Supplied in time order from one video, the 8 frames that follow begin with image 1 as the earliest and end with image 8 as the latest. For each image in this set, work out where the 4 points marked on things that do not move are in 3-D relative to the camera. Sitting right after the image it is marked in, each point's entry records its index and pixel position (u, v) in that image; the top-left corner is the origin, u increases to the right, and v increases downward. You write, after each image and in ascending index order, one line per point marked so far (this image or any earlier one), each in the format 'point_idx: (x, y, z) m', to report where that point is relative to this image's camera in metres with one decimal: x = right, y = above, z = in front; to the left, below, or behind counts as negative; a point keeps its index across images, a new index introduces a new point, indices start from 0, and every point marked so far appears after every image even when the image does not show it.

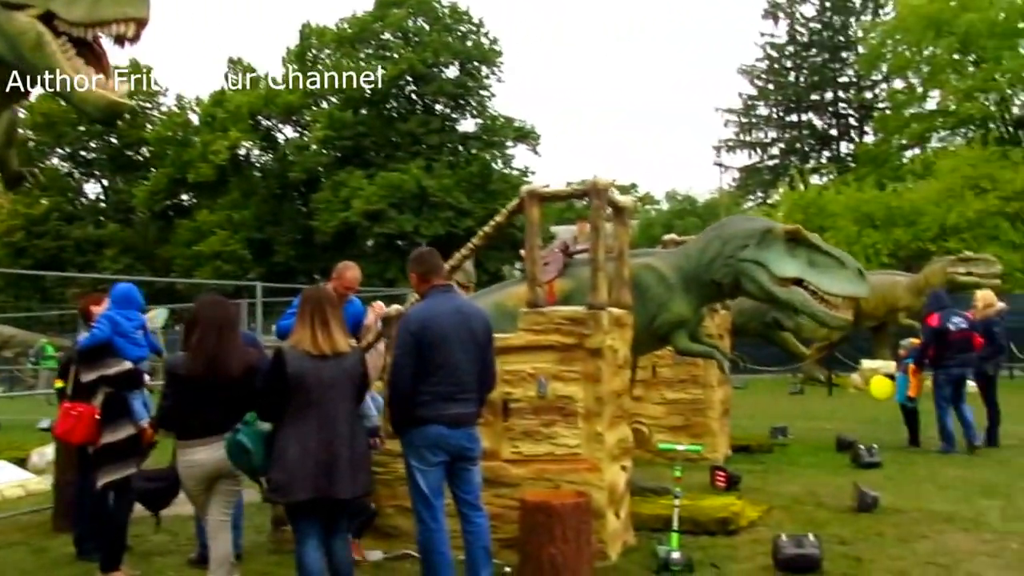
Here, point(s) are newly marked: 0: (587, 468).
0: (+0.5, -1.3, +6.2) m
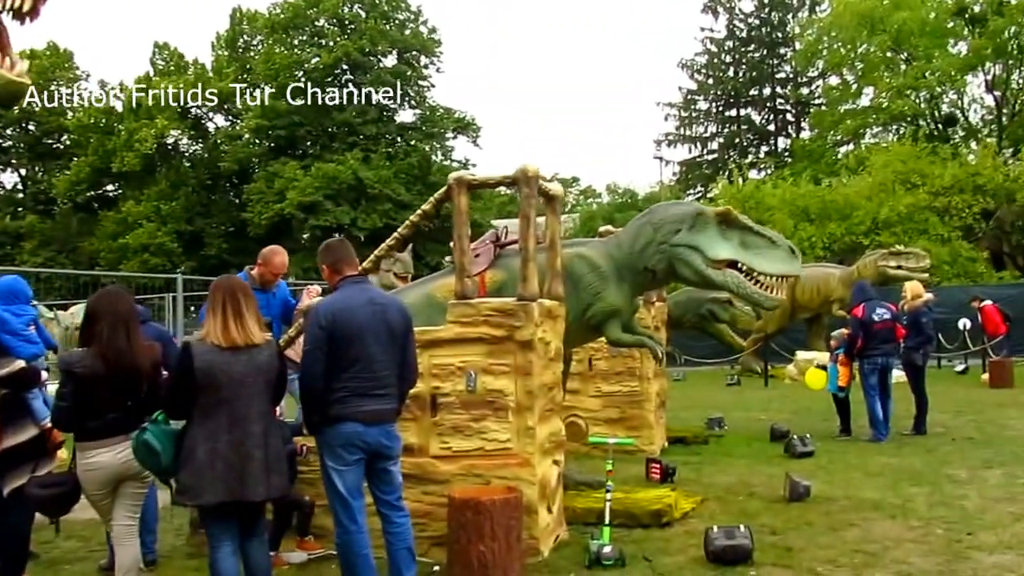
0: (0.0, -1.2, +6.0) m
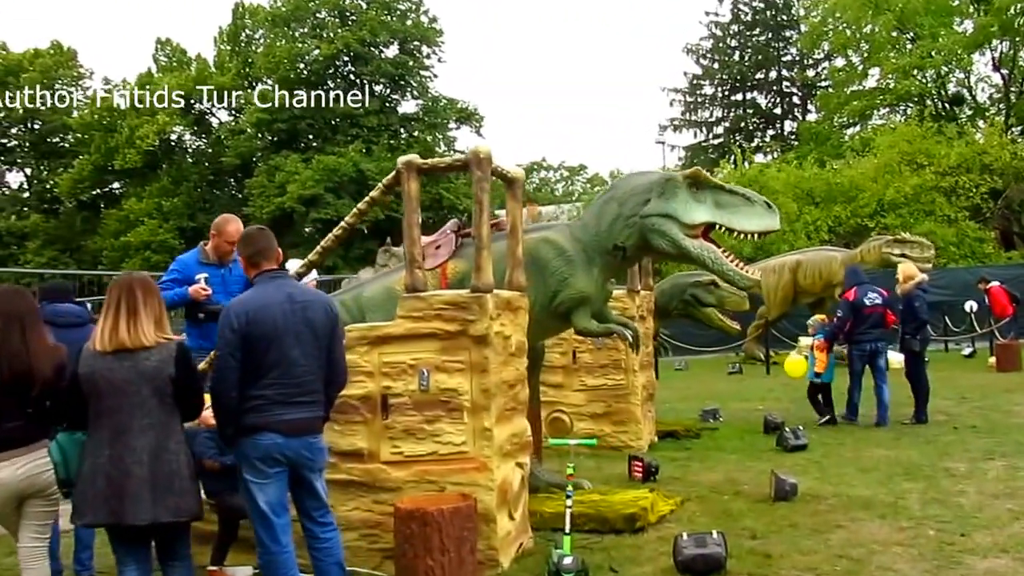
0: (-0.2, -1.2, +5.6) m
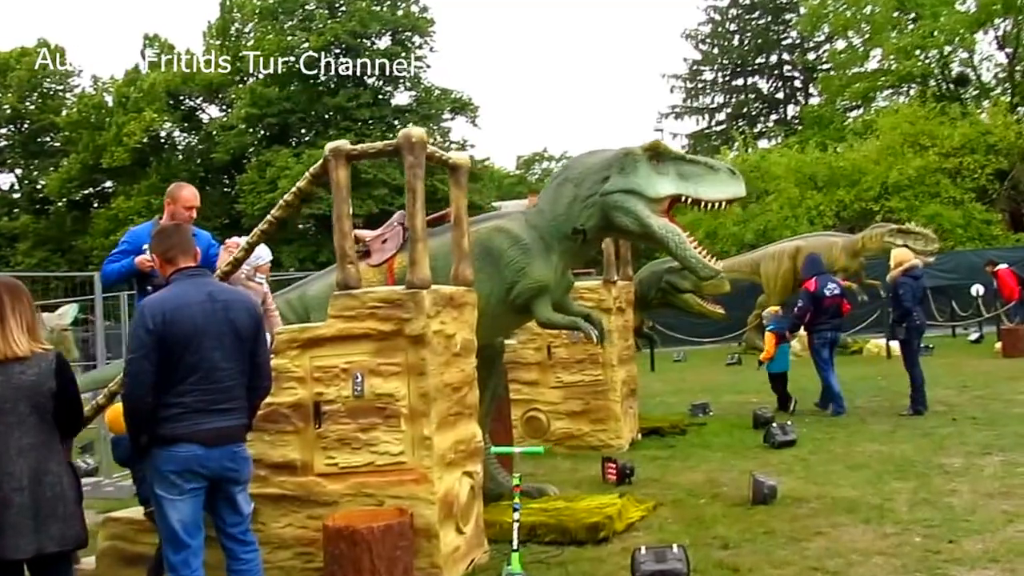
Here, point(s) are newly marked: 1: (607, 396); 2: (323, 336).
0: (-0.6, -1.1, +5.2) m
1: (+1.0, -1.2, +9.4) m
2: (-1.1, -0.3, +5.3) m
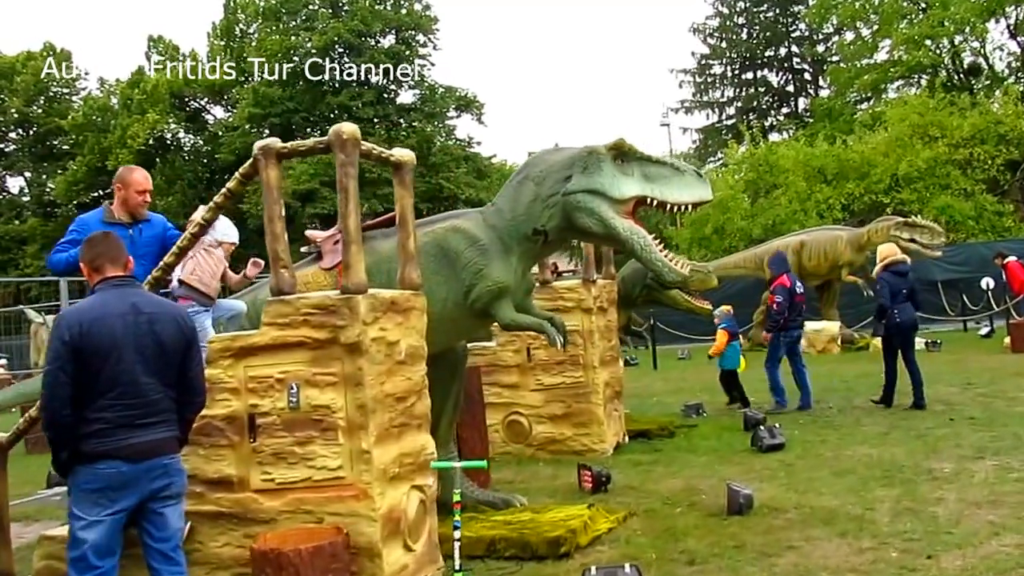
0: (-0.9, -1.2, +4.9) m
1: (+0.8, -1.2, +9.1) m
2: (-1.5, -0.3, +5.0) m
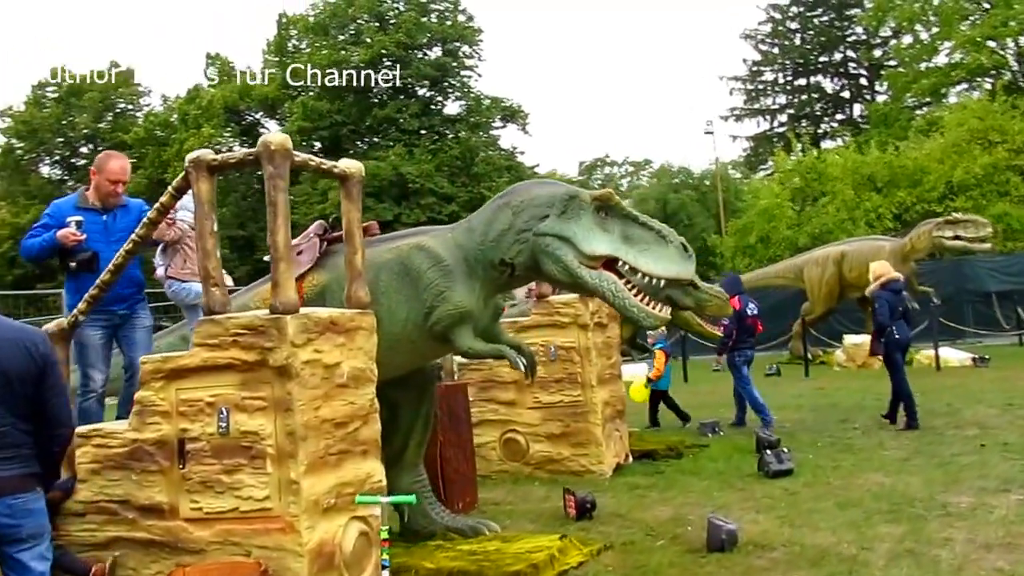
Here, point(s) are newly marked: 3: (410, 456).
0: (-1.2, -1.3, +4.6) m
1: (+0.8, -1.3, +8.7) m
2: (-1.8, -0.4, +4.7) m
3: (-0.7, -1.2, +6.3) m
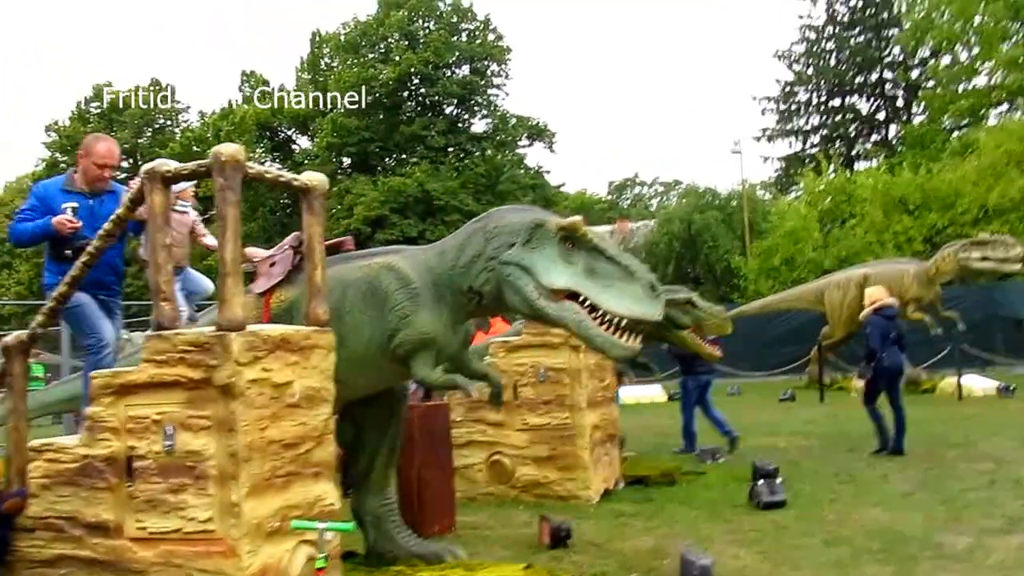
0: (-1.5, -1.4, +4.4) m
1: (+0.6, -1.5, +8.5) m
2: (-2.0, -0.5, +4.6) m
3: (-1.0, -1.4, +6.1) m
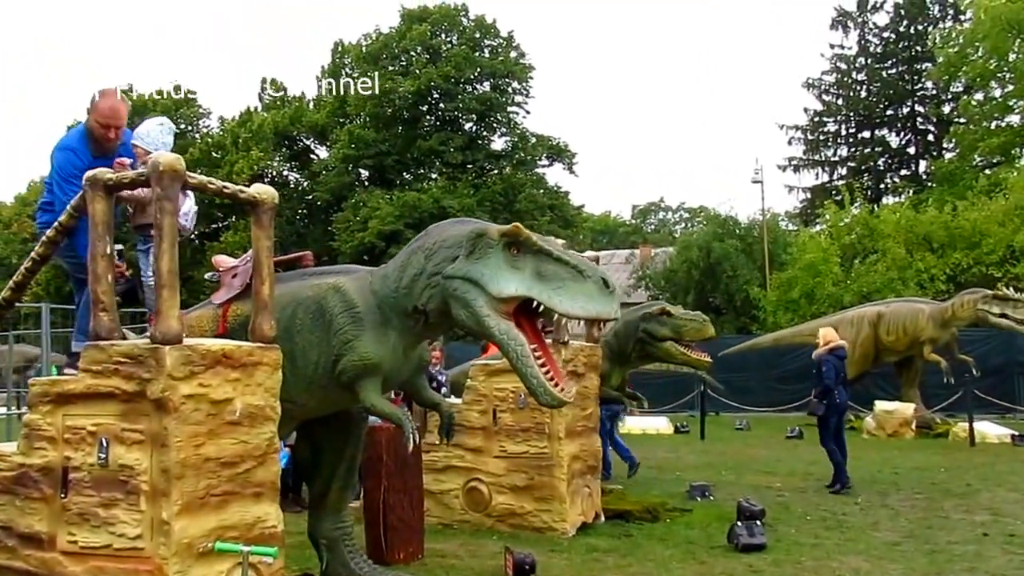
0: (-1.8, -1.4, +4.3) m
1: (+0.4, -1.8, +8.3) m
2: (-2.3, -0.5, +4.5) m
3: (-1.2, -1.5, +6.0) m
